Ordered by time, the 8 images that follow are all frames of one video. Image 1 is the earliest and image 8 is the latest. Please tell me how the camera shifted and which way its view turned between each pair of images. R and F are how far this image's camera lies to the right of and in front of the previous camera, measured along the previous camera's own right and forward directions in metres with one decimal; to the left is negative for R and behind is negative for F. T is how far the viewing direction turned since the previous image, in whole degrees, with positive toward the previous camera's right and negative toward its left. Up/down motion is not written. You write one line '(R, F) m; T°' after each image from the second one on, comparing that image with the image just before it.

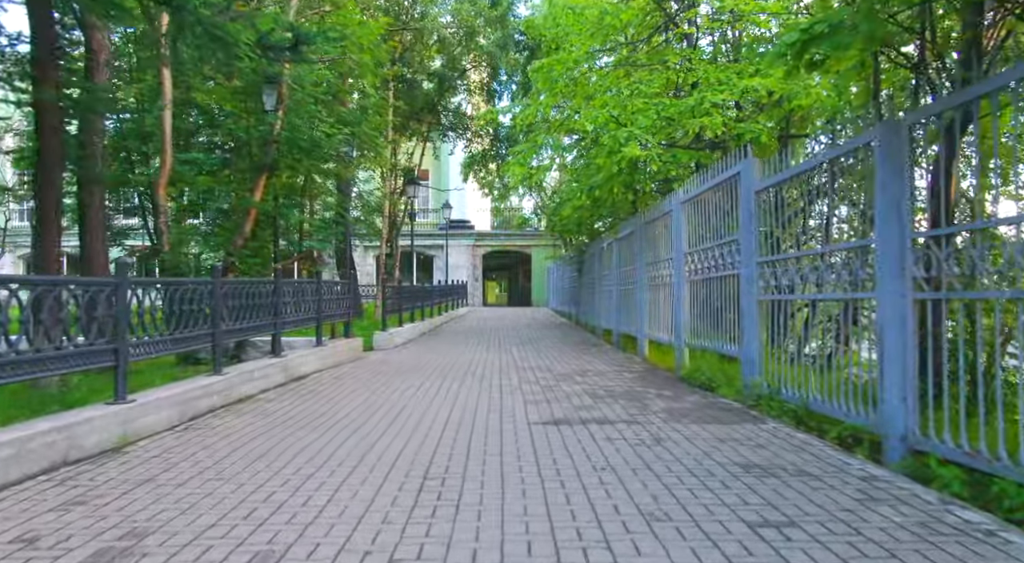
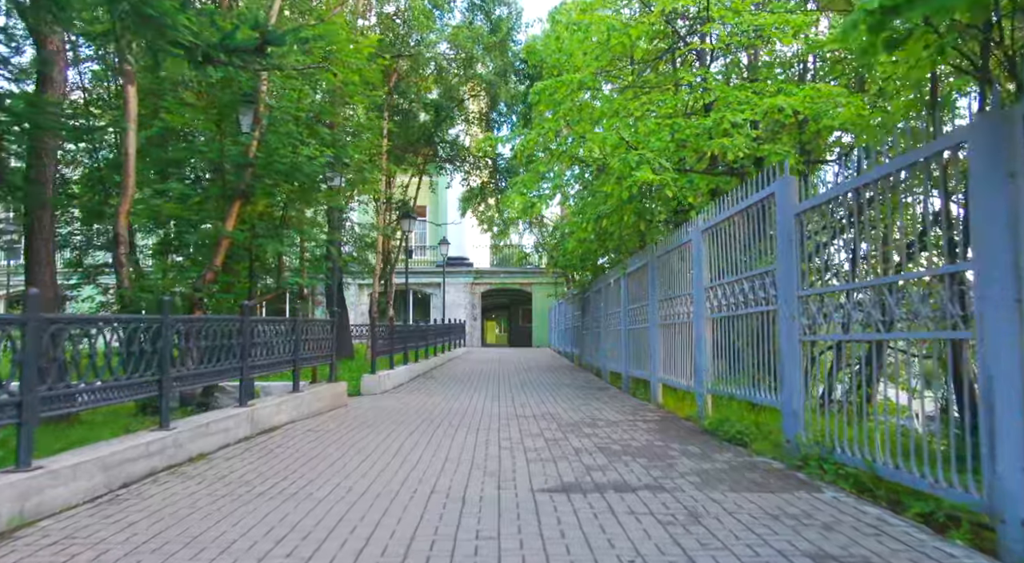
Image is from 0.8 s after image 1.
(0.0, +1.0) m; 0°
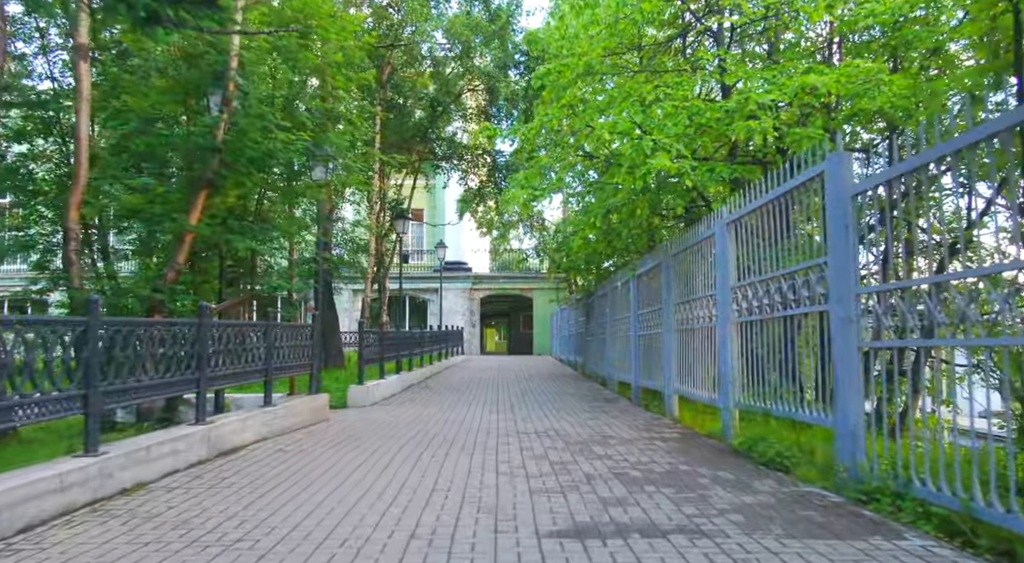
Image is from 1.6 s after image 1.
(0.0, +1.0) m; 0°
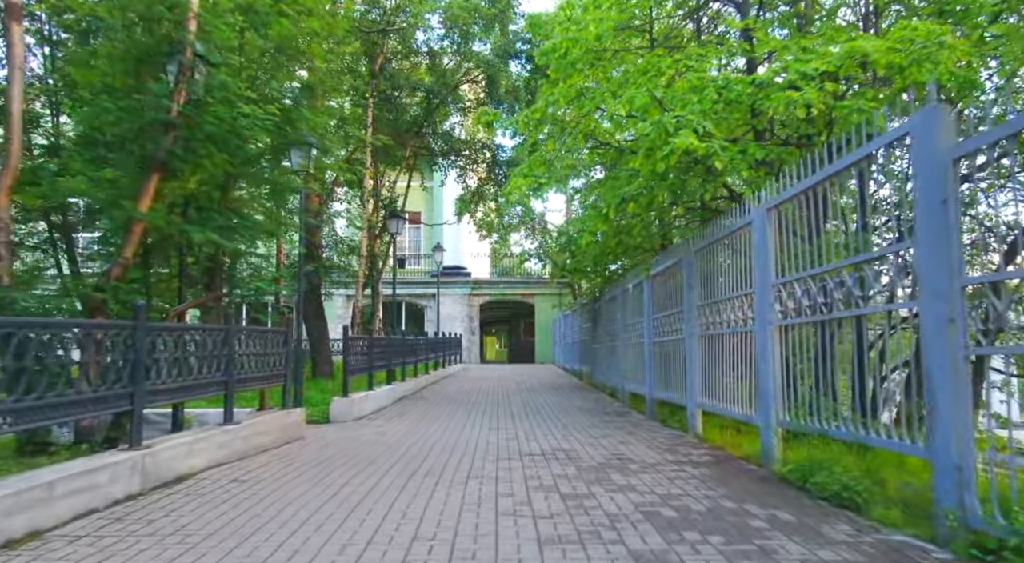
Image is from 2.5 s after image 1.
(0.0, +1.1) m; 0°
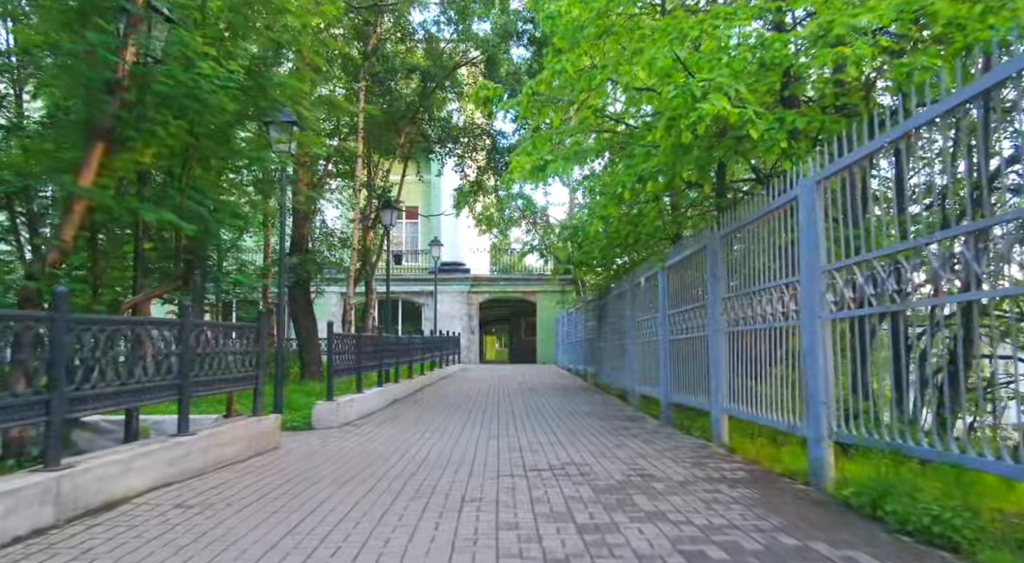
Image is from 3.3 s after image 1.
(0.0, +1.0) m; 0°
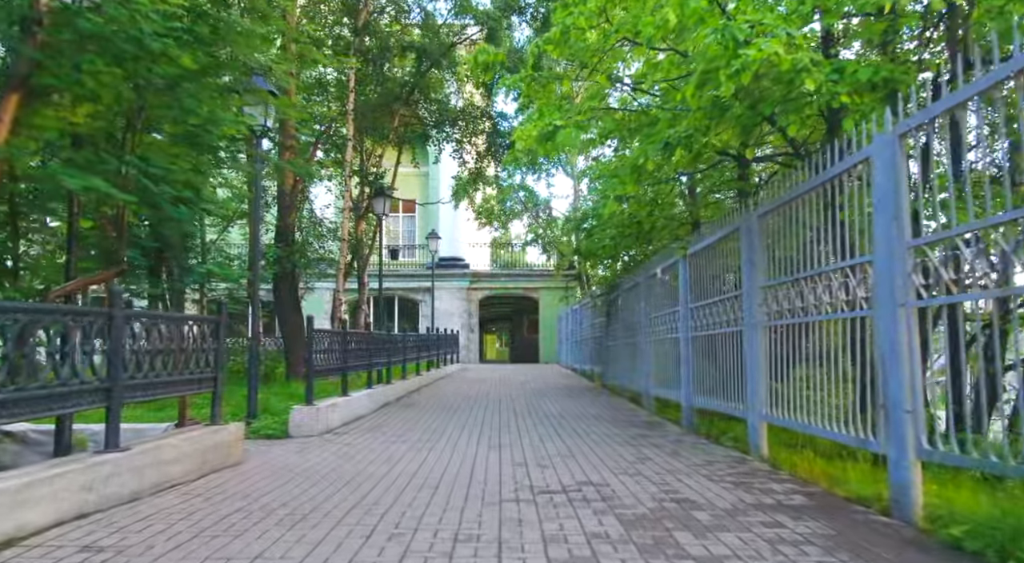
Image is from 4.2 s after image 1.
(0.0, +1.1) m; 0°
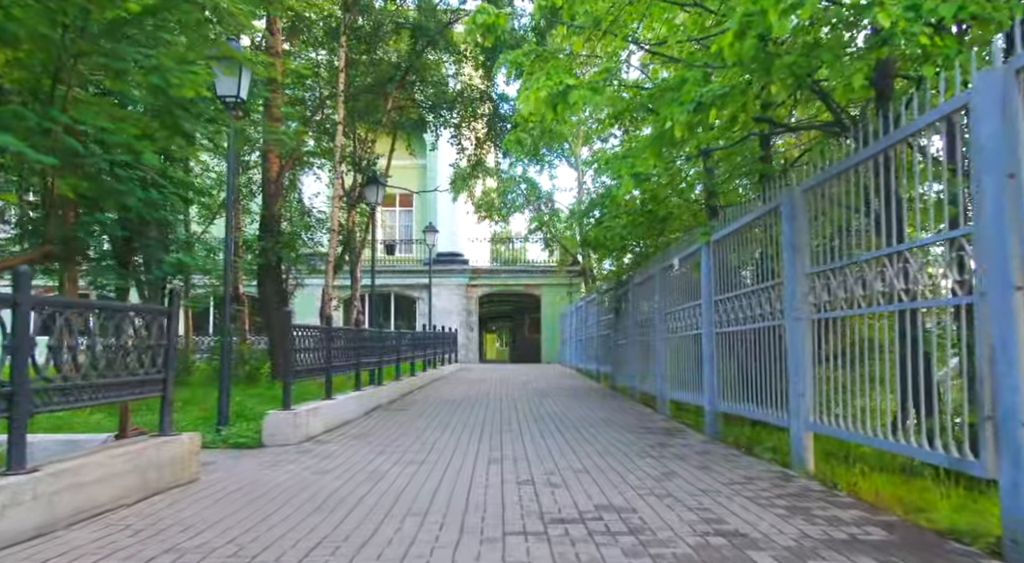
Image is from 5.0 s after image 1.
(0.0, +0.9) m; 0°
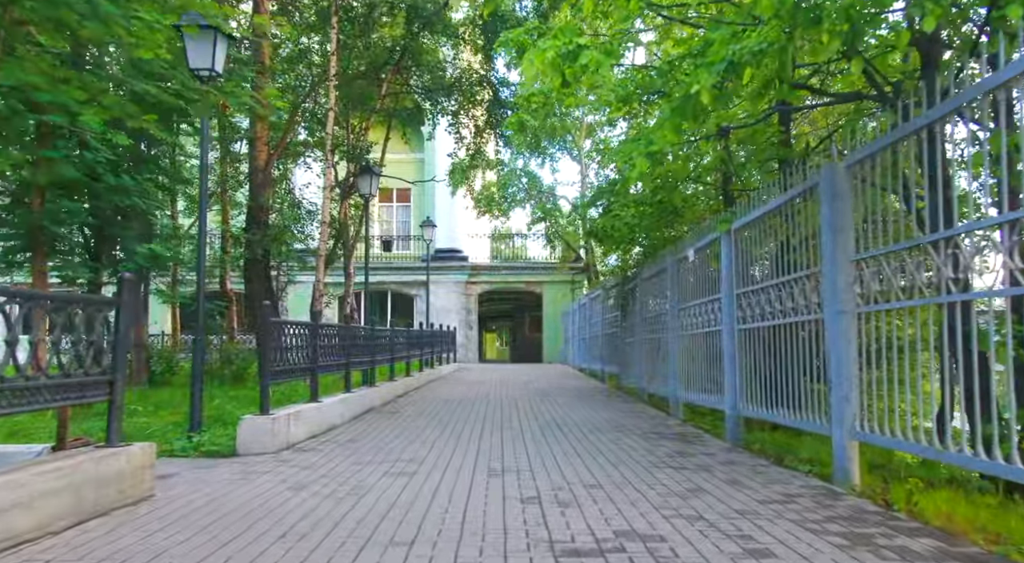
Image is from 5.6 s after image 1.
(0.0, +0.7) m; 0°
